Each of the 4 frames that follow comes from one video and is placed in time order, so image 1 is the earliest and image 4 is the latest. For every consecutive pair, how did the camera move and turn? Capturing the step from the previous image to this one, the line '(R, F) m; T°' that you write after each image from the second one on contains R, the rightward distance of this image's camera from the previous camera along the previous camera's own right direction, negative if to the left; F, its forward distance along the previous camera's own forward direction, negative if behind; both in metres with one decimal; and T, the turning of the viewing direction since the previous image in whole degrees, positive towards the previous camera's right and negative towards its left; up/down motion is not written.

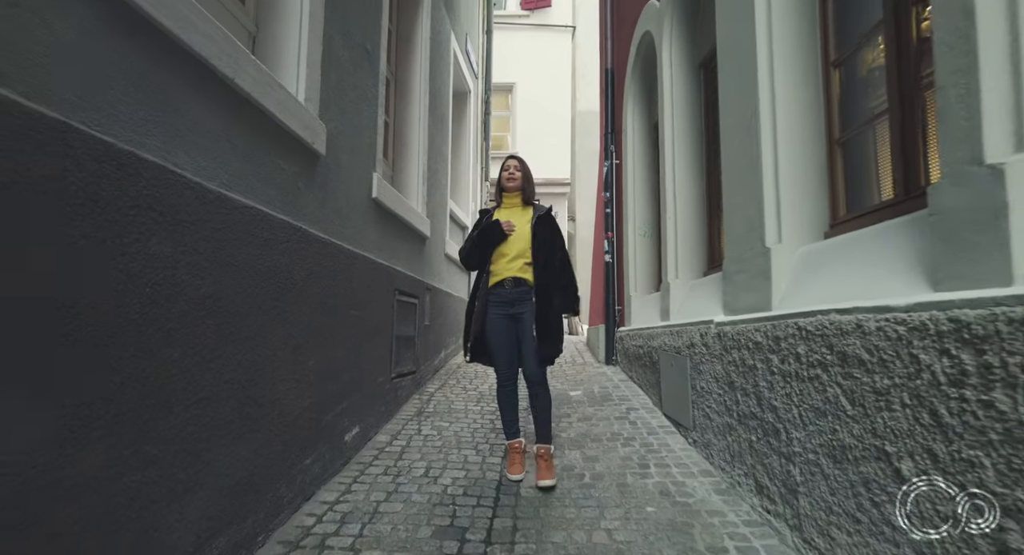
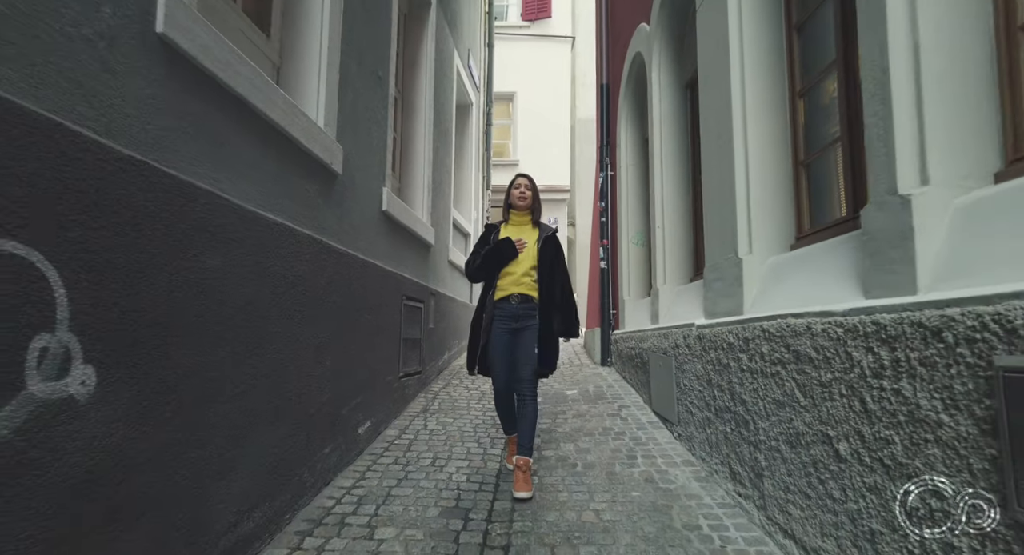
(0.0, -0.3) m; 0°
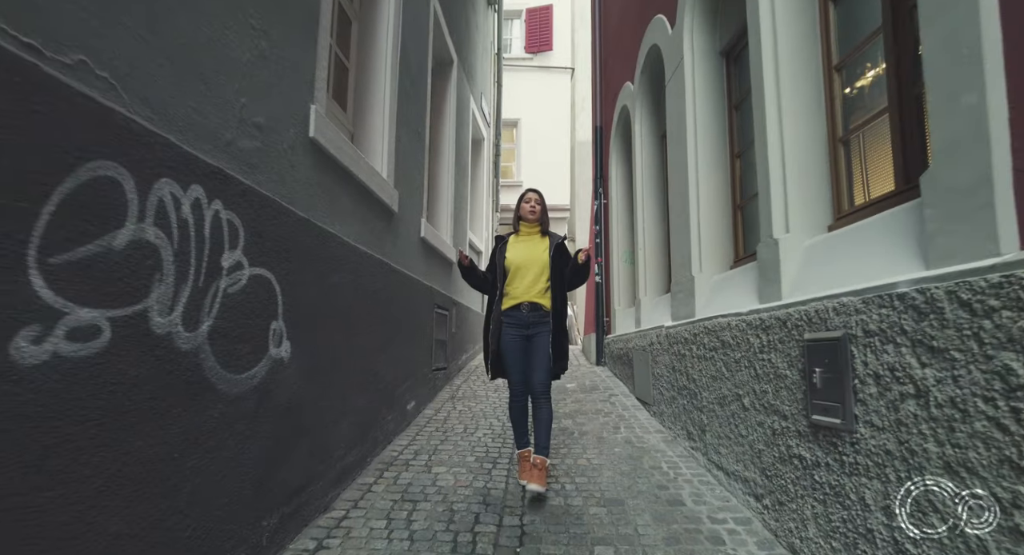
(-0.1, -1.0) m; 0°
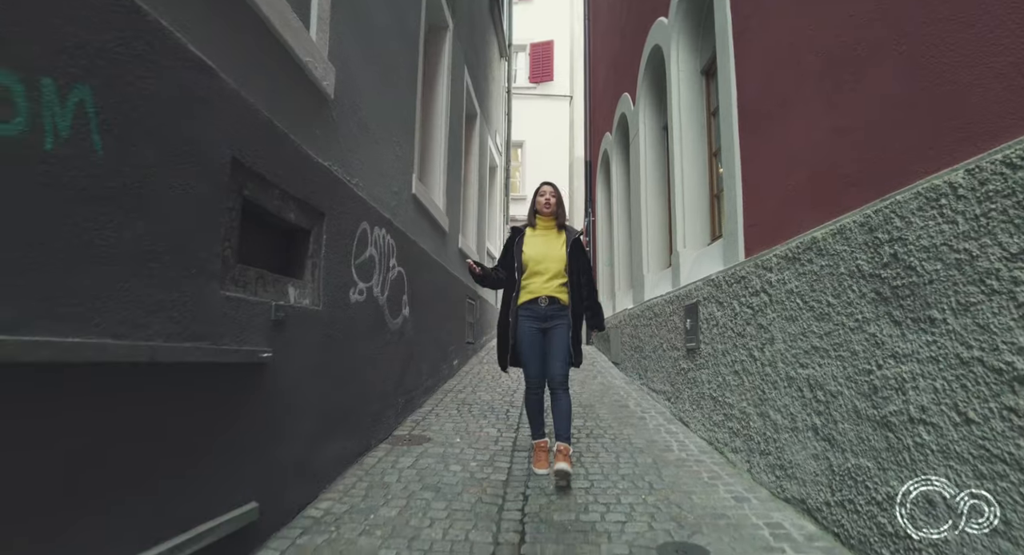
(-0.1, -2.0) m; 0°
